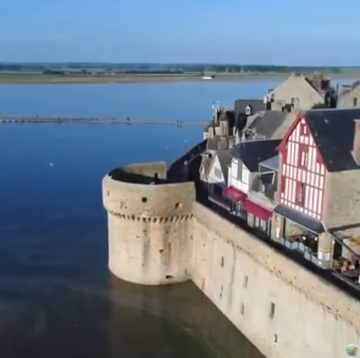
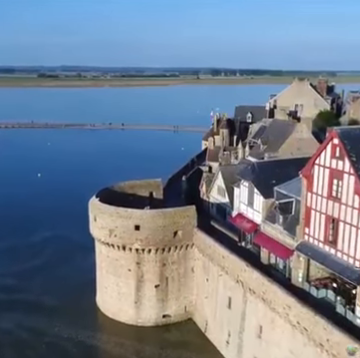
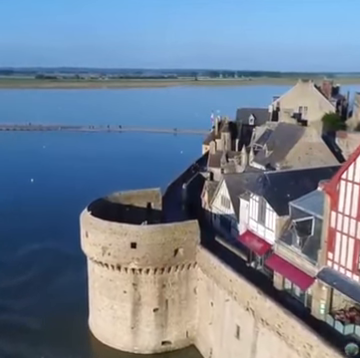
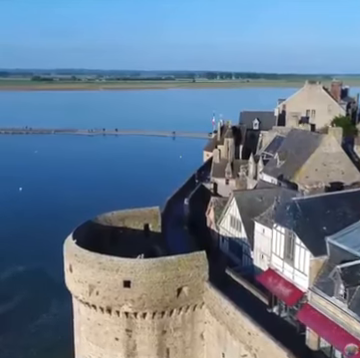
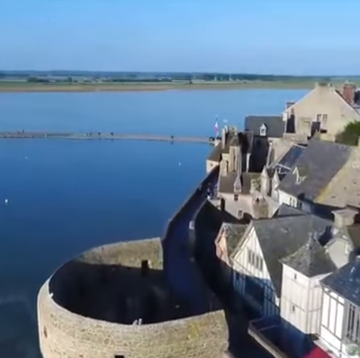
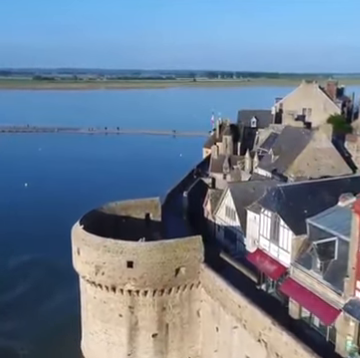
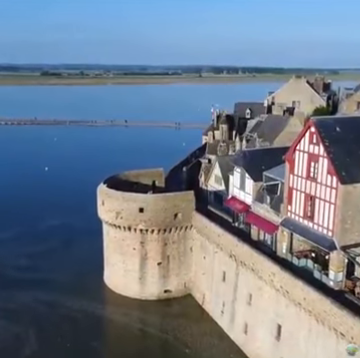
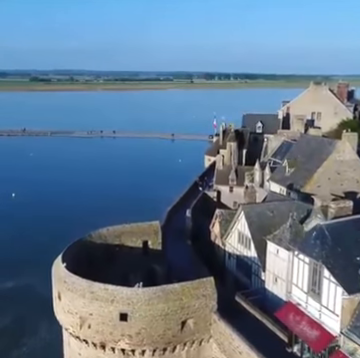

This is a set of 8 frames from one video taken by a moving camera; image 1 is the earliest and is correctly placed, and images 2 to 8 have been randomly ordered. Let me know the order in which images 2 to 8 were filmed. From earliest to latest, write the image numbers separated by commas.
7, 2, 3, 6, 4, 8, 5
